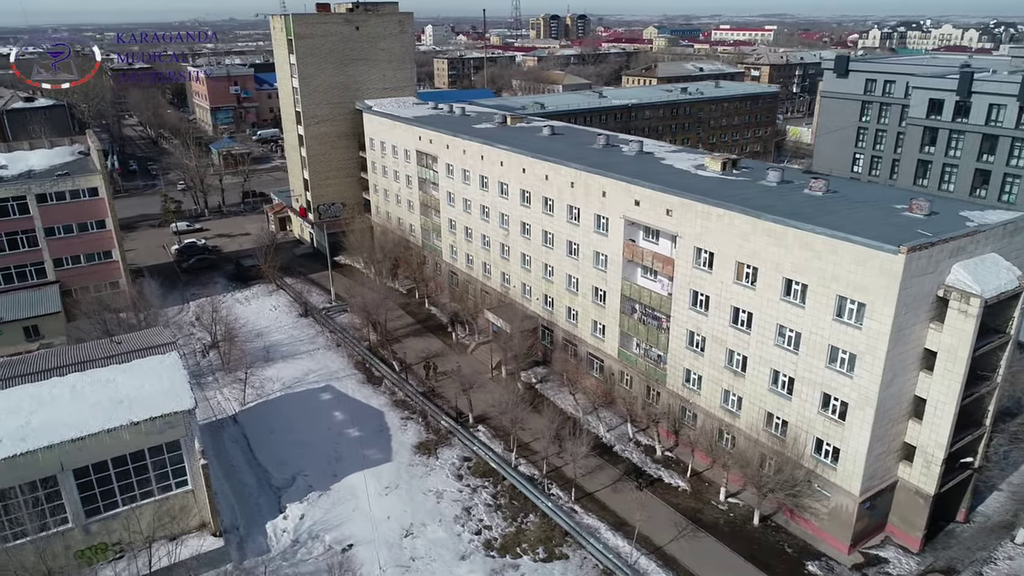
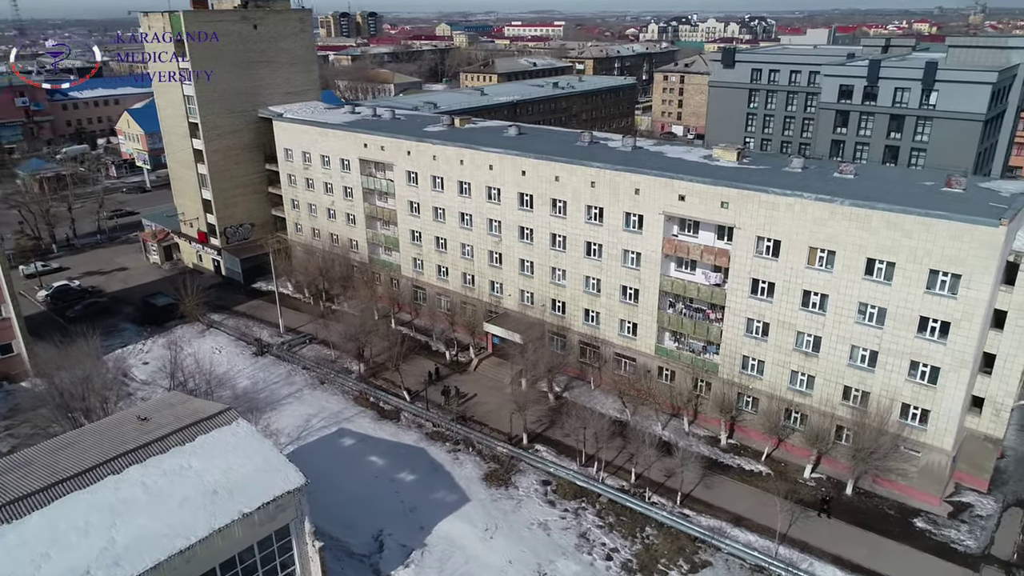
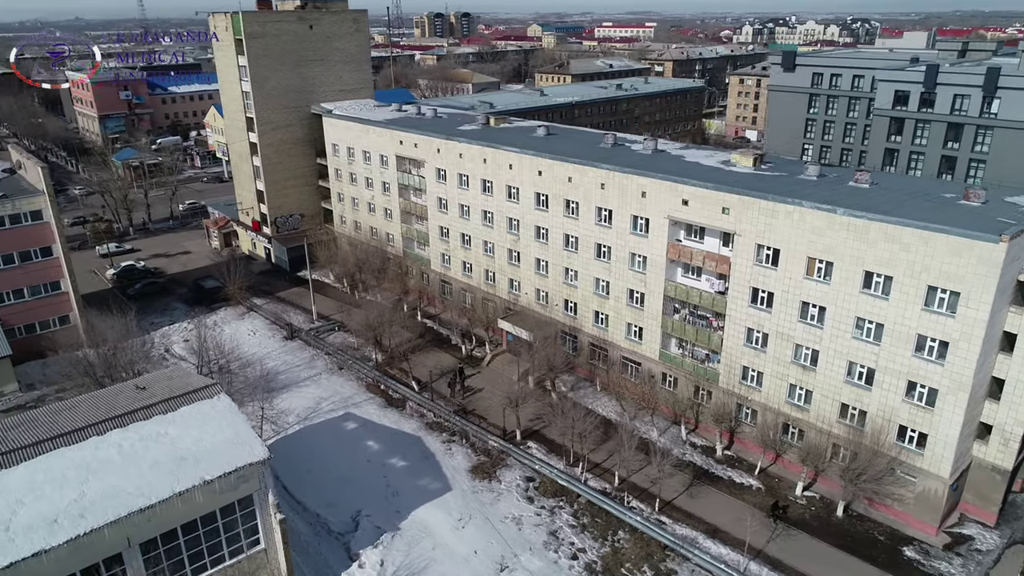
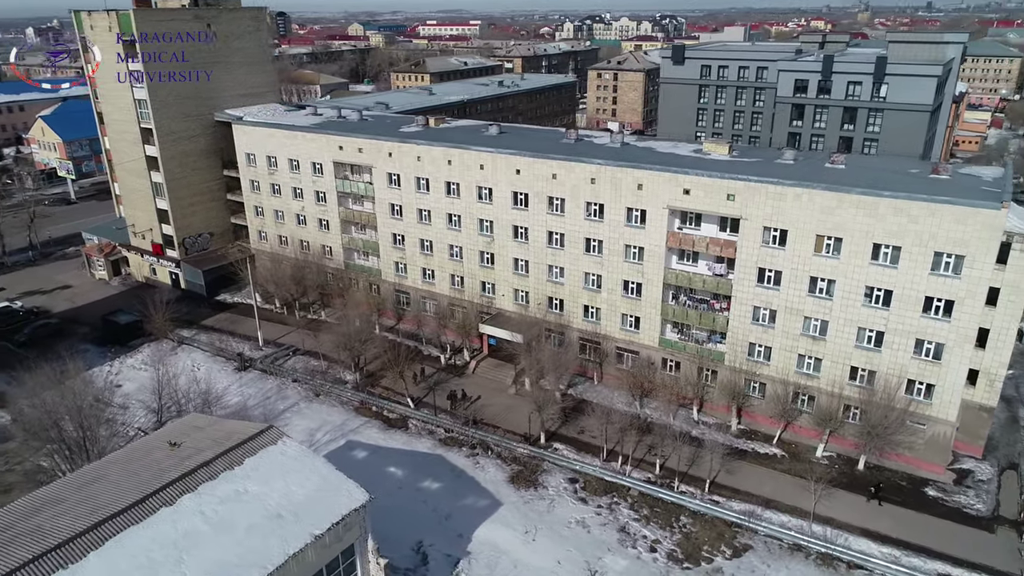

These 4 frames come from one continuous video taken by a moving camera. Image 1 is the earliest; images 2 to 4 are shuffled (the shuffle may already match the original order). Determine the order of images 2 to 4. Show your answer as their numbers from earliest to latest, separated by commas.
3, 2, 4
